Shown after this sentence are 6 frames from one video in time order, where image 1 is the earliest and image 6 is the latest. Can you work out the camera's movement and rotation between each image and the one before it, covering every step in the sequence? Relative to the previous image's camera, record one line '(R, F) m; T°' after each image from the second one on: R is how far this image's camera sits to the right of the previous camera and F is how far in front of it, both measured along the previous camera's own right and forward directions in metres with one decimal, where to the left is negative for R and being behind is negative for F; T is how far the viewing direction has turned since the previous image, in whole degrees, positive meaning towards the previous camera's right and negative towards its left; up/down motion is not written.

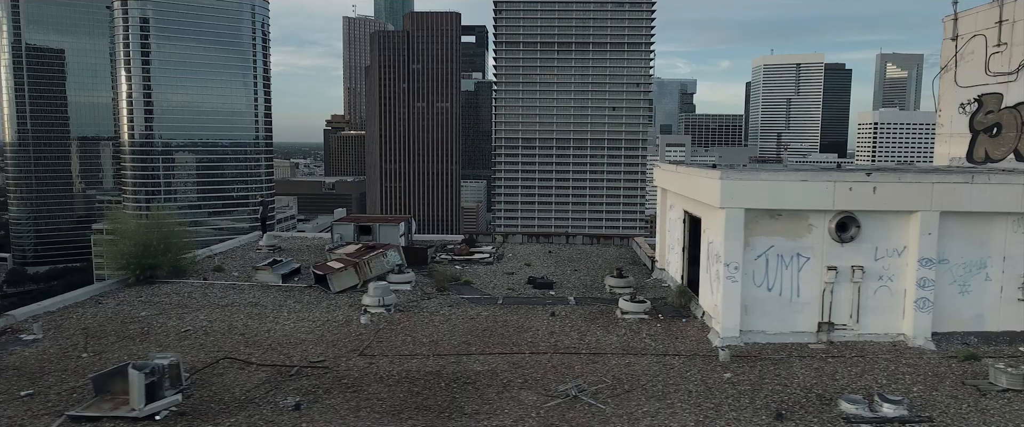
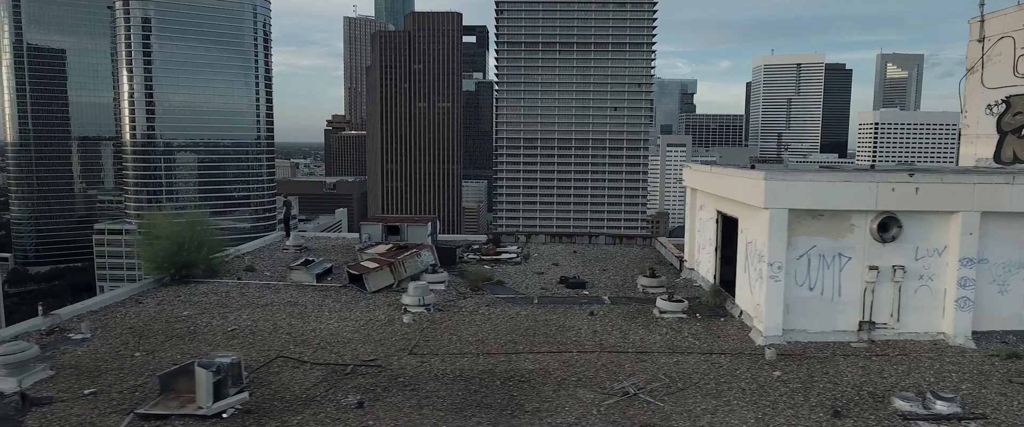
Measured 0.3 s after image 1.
(-0.6, -0.1) m; 0°
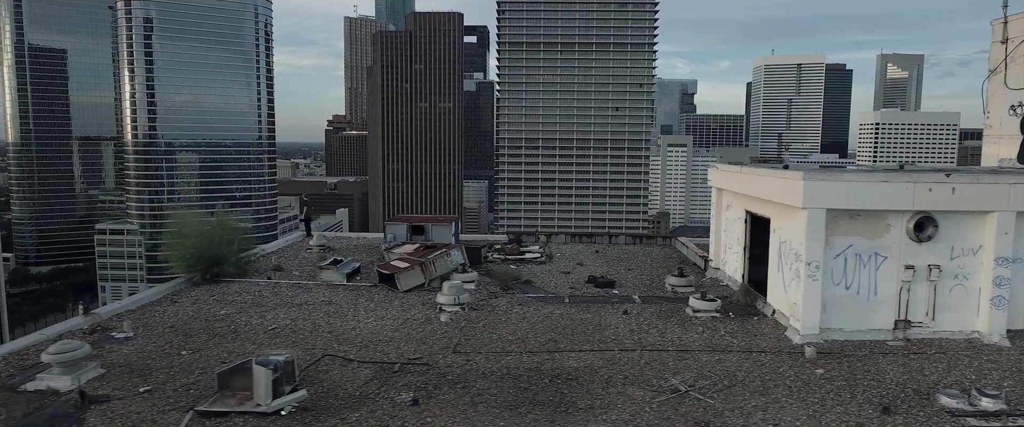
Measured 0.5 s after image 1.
(-0.5, -0.1) m; 0°
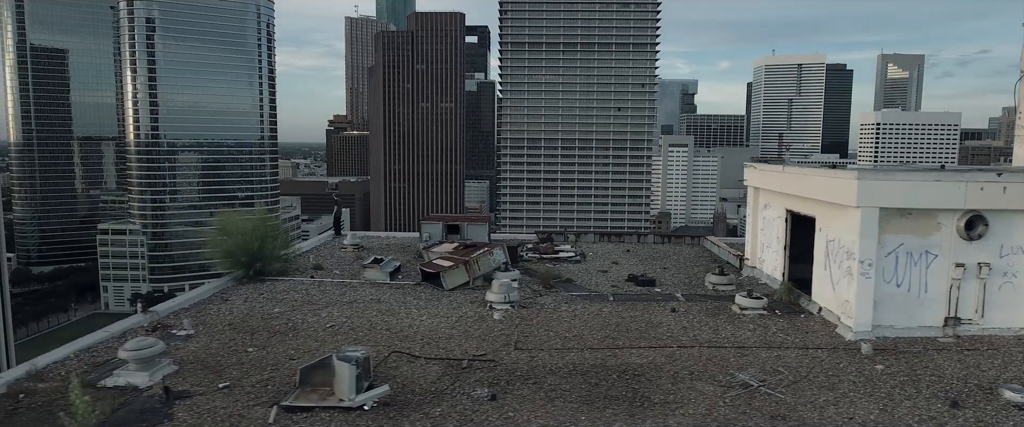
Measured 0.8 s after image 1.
(-0.7, -0.1) m; 0°
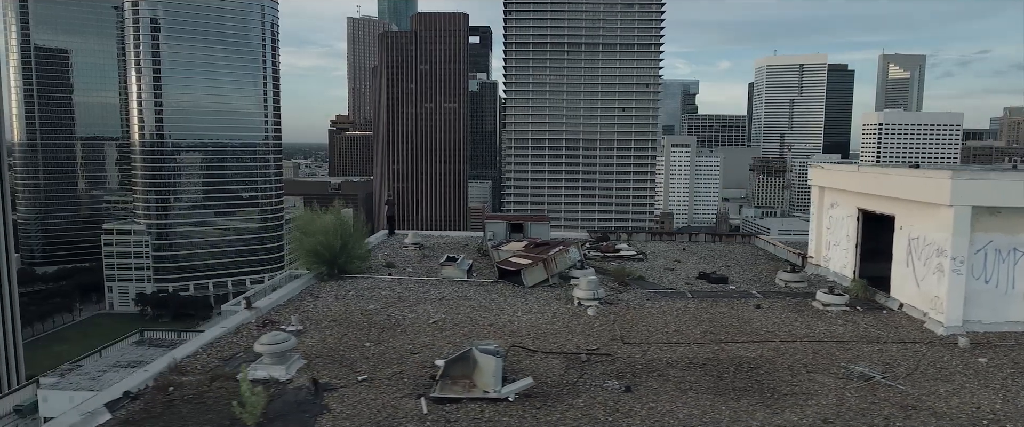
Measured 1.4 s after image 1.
(-1.3, -0.2) m; 0°
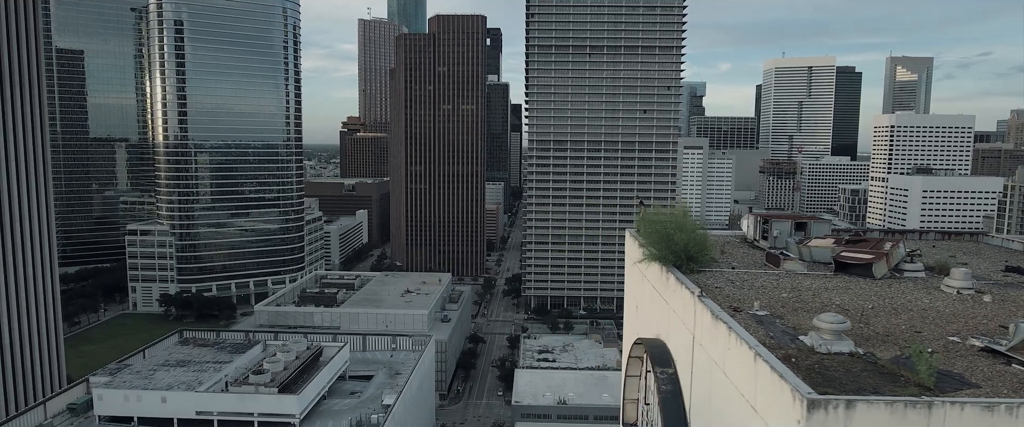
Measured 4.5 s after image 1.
(-6.7, -1.2) m; +1°
